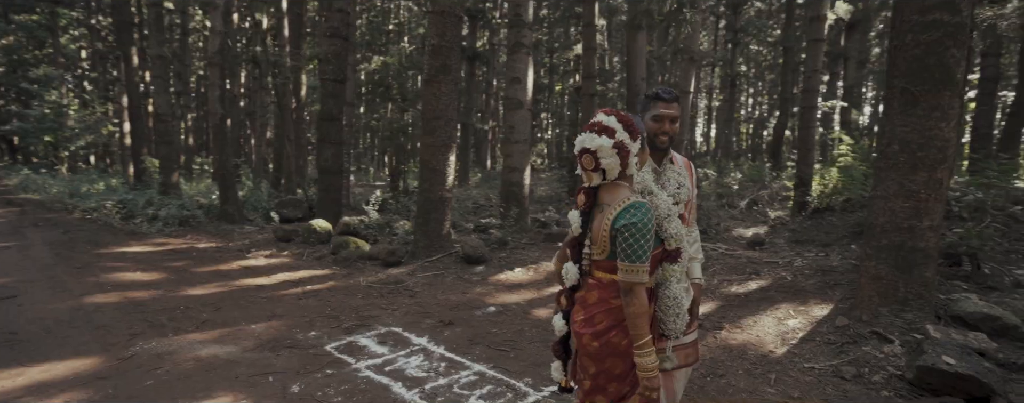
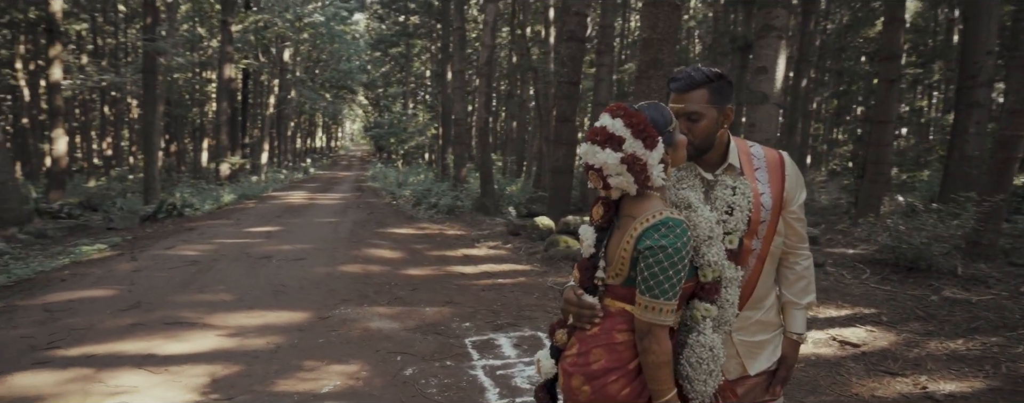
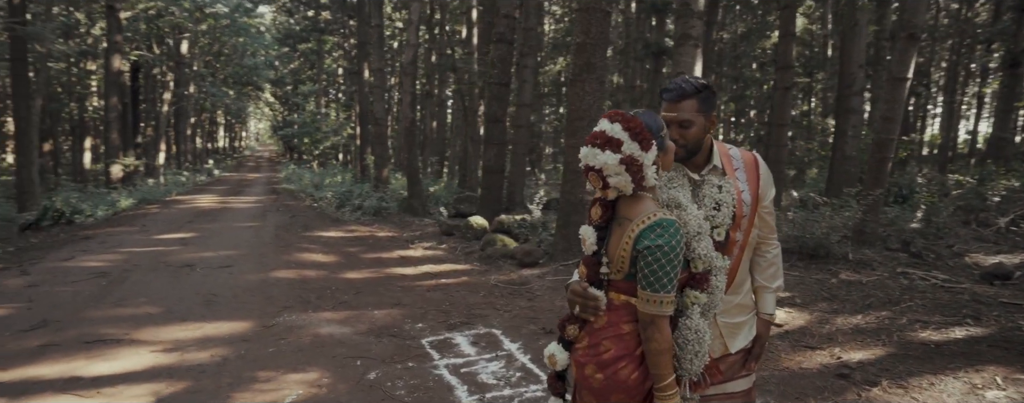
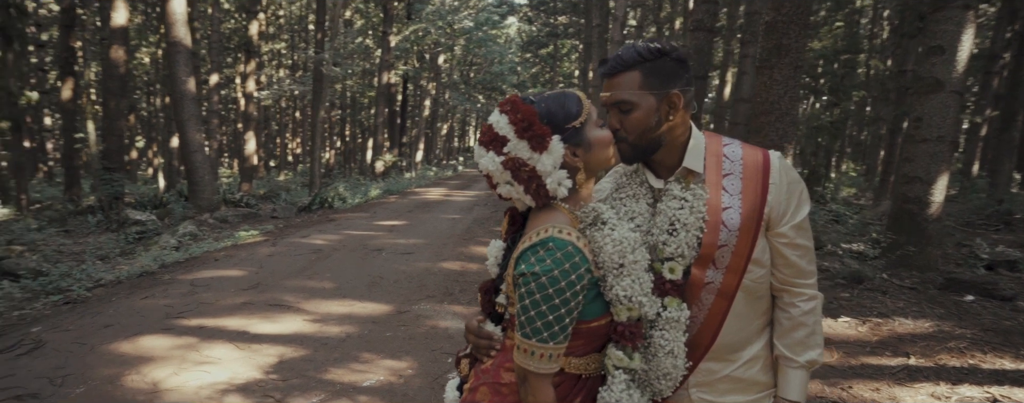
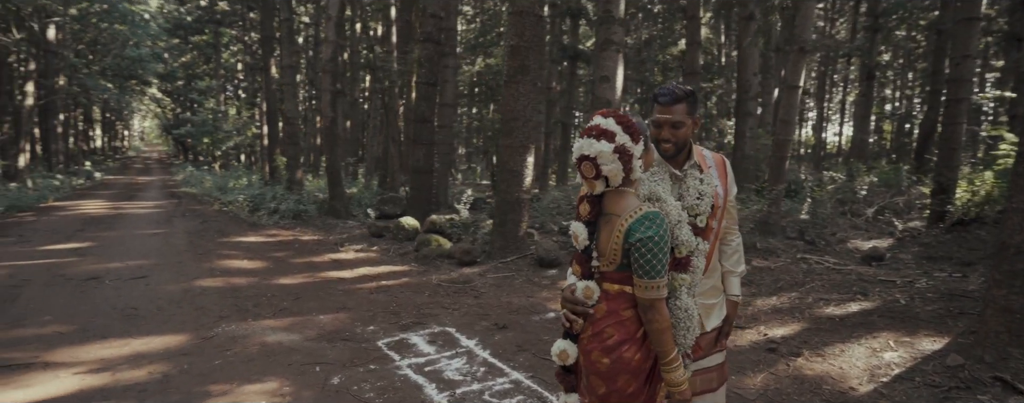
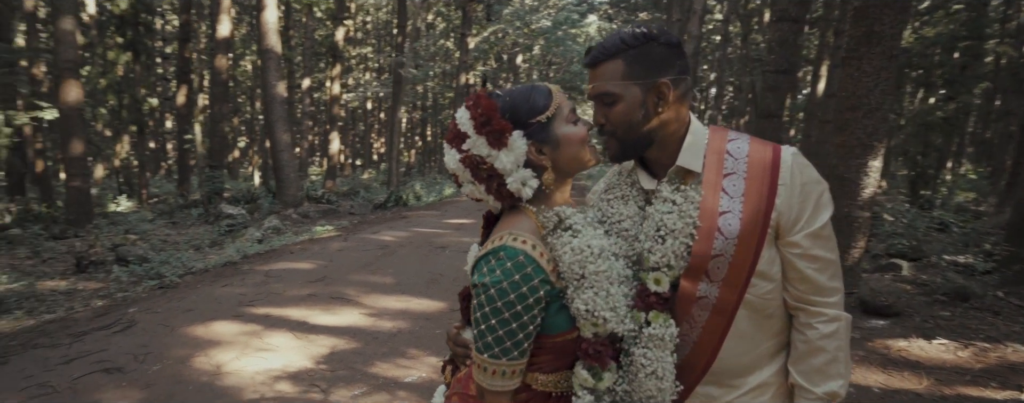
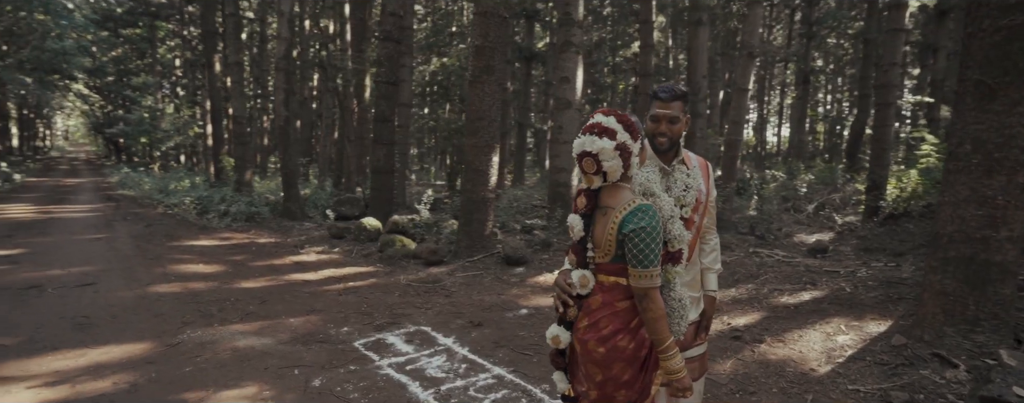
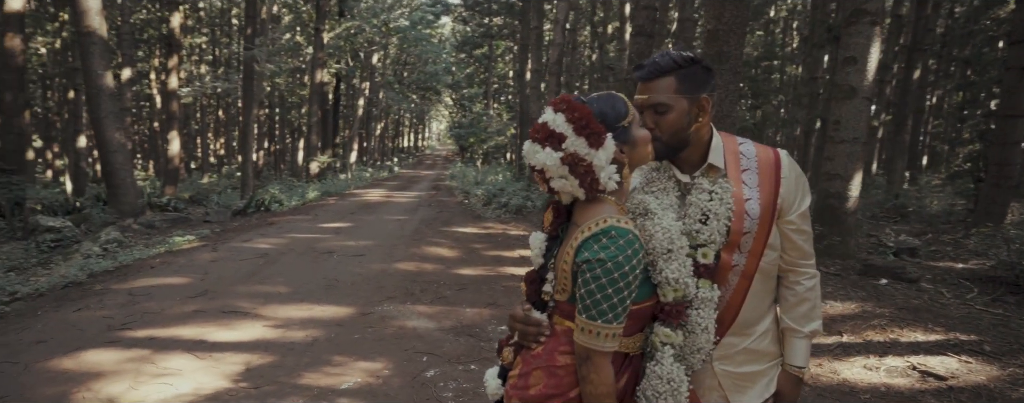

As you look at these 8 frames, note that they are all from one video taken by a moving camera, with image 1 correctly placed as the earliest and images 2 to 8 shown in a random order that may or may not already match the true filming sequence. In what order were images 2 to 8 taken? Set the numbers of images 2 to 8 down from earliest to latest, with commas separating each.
7, 5, 3, 2, 8, 4, 6
